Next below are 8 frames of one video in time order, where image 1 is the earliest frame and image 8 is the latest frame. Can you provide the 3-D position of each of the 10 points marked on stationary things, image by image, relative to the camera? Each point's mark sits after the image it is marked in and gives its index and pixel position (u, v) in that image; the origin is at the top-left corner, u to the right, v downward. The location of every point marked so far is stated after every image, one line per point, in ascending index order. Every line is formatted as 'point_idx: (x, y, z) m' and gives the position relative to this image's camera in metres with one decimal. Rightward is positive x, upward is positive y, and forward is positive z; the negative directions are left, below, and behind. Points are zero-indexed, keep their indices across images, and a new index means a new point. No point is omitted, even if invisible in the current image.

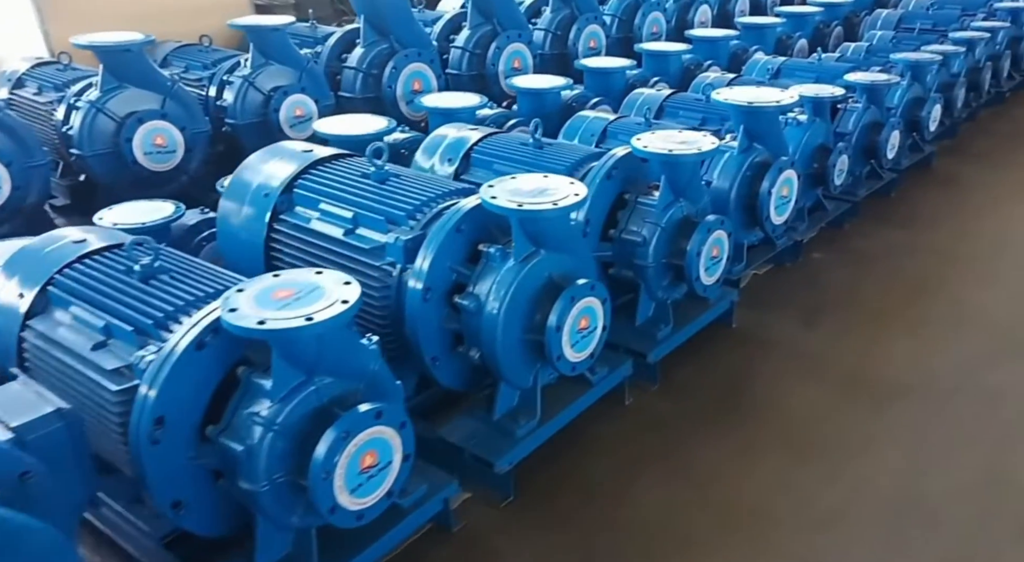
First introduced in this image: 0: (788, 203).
0: (+0.9, +0.3, +2.5) m
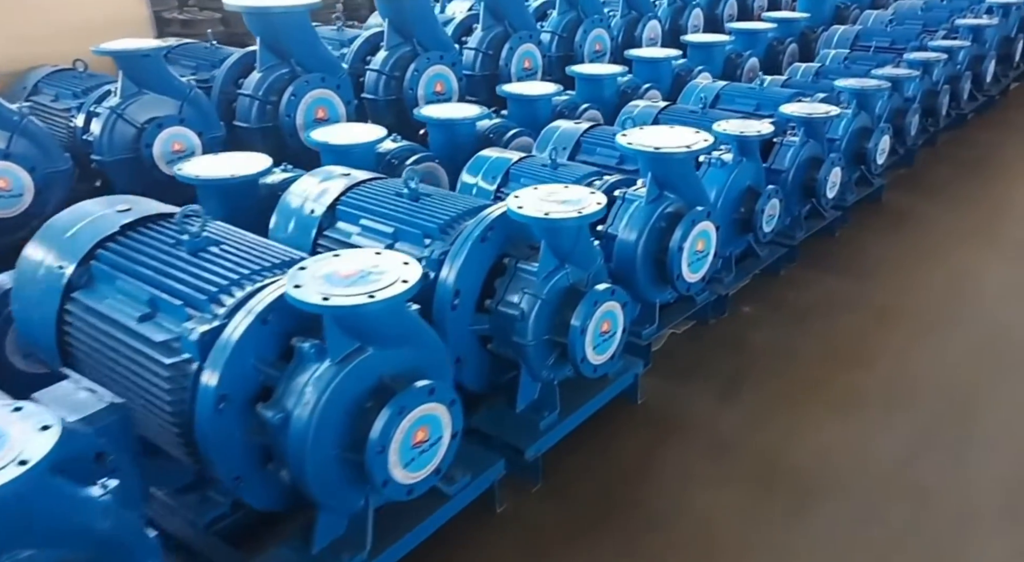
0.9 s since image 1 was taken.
0: (+0.5, +0.1, +2.2) m
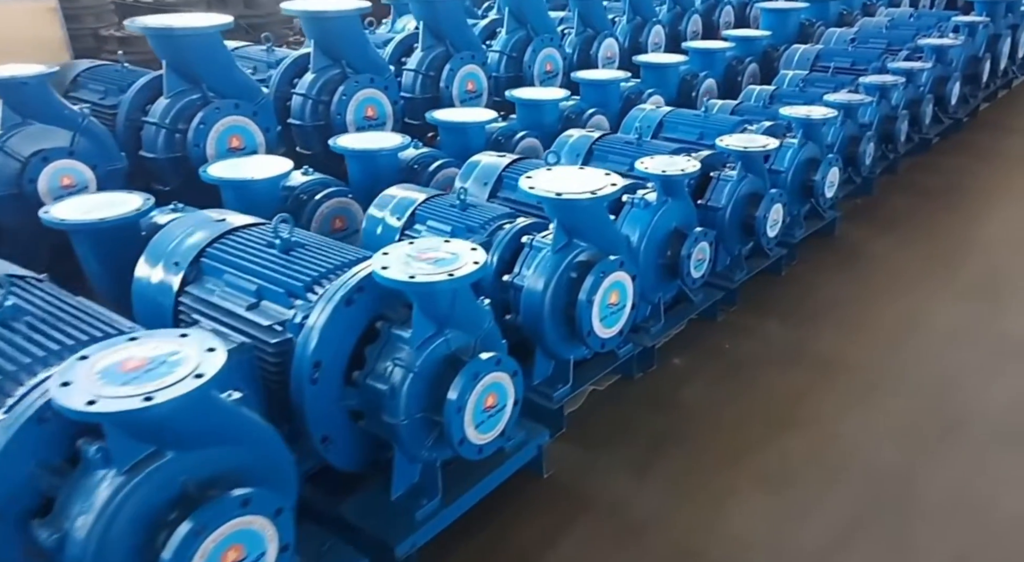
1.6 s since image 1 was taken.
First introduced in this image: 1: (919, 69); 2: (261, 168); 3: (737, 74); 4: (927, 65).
0: (+0.3, -0.1, +2.0) m
1: (+1.9, +1.0, +3.7) m
2: (-0.8, +0.4, +2.5) m
3: (+1.3, +1.2, +4.5) m
4: (+2.0, +1.0, +3.7) m
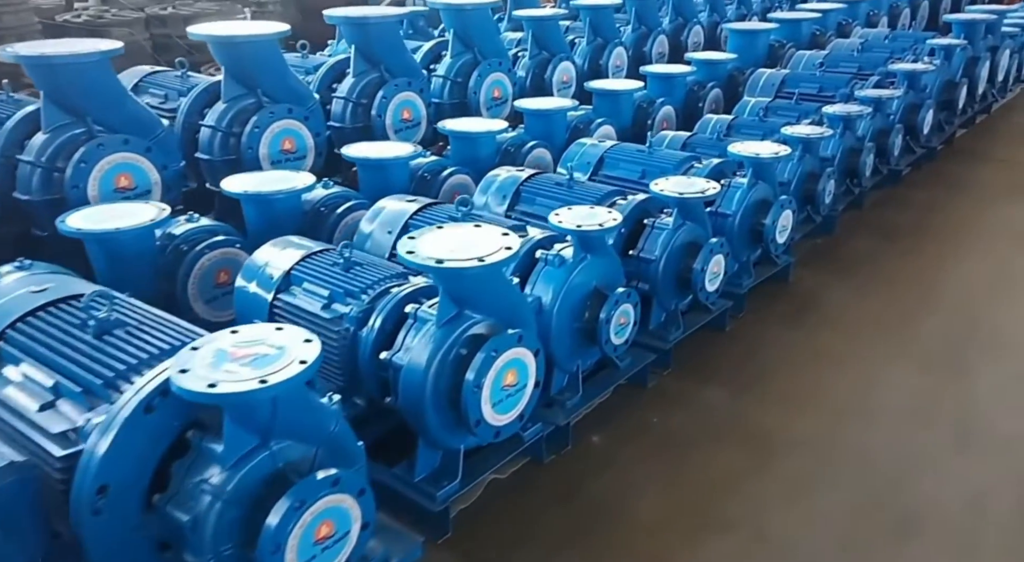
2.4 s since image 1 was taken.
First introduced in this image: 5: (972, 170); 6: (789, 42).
0: (0.0, -0.2, +1.7) m
1: (+1.7, +0.8, +3.4) m
2: (-1.1, +0.2, +2.2) m
3: (+1.0, +1.0, +4.3) m
4: (+1.7, +0.8, +3.4) m
5: (+2.5, +0.6, +4.1) m
6: (+1.9, +1.6, +5.3) m
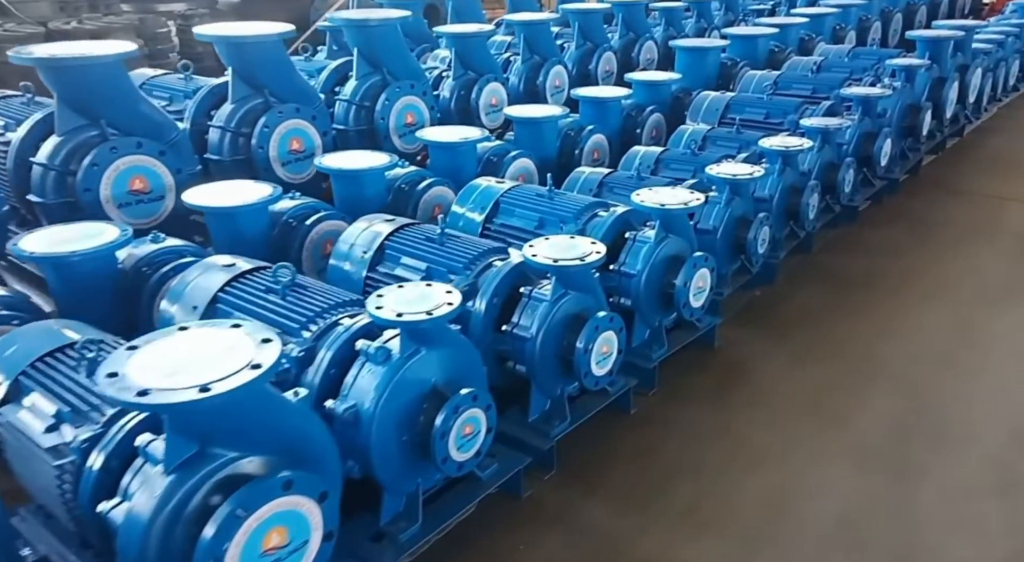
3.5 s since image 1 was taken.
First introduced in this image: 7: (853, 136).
0: (-0.4, -0.4, +1.3) m
1: (+1.3, +0.6, +3.0) m
2: (-1.5, 0.0, +1.7) m
3: (+0.6, +0.8, +3.9) m
4: (+1.3, +0.6, +3.0) m
5: (+2.1, +0.4, +3.7) m
6: (+1.5, +1.4, +4.9) m
7: (+1.5, +0.6, +3.4) m
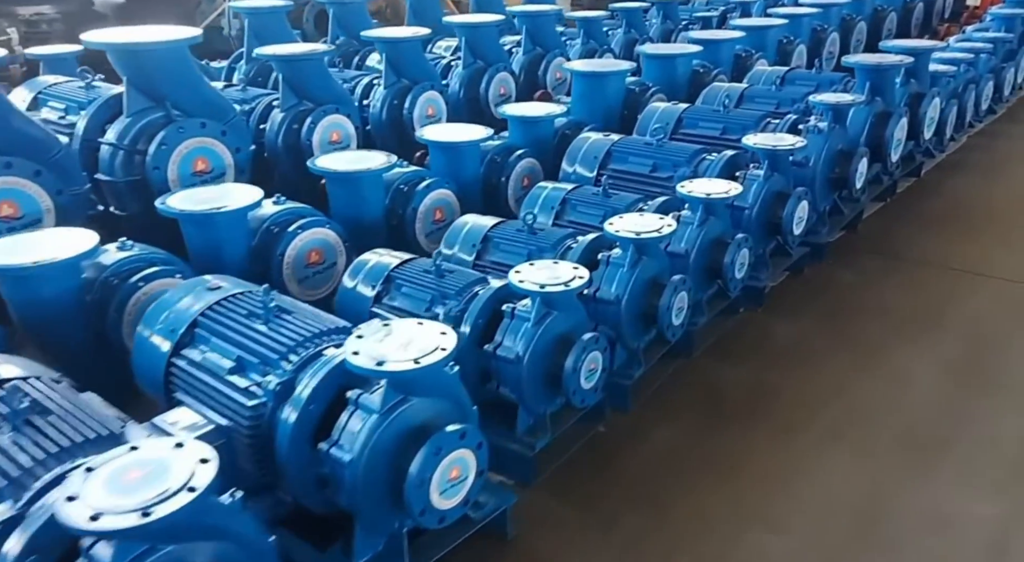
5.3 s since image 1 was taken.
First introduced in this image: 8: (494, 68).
0: (-1.0, -0.8, +0.5) m
1: (+0.6, +0.2, +2.2) m
2: (-2.1, -0.4, +0.9) m
3: (0.0, +0.4, +3.1) m
4: (+0.6, +0.3, +2.2) m
5: (+1.4, 0.0, +3.0) m
6: (+0.8, +1.1, +4.2) m
7: (+0.8, +0.3, +2.6) m
8: (-0.1, +1.2, +4.3) m
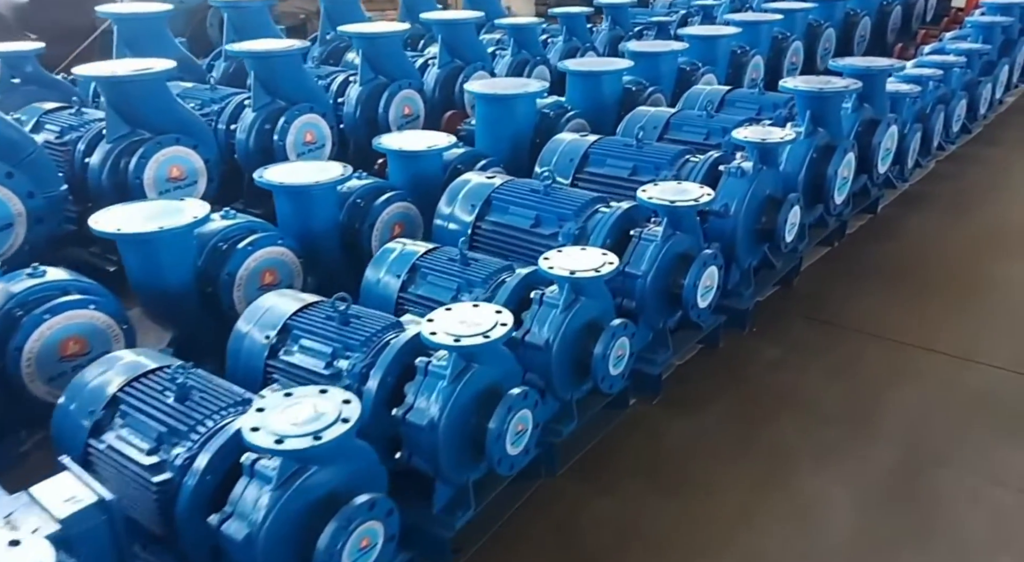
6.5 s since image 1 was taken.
0: (-1.4, -1.0, -0.1) m
1: (+0.2, 0.0, +1.7) m
2: (-2.6, -0.6, +0.4) m
3: (-0.5, +0.2, +2.5) m
4: (+0.2, 0.0, +1.7) m
5: (+0.9, -0.2, +2.4) m
6: (+0.3, +0.8, +3.6) m
7: (+0.4, 0.0, +2.1) m
8: (-0.6, +1.0, +3.8) m
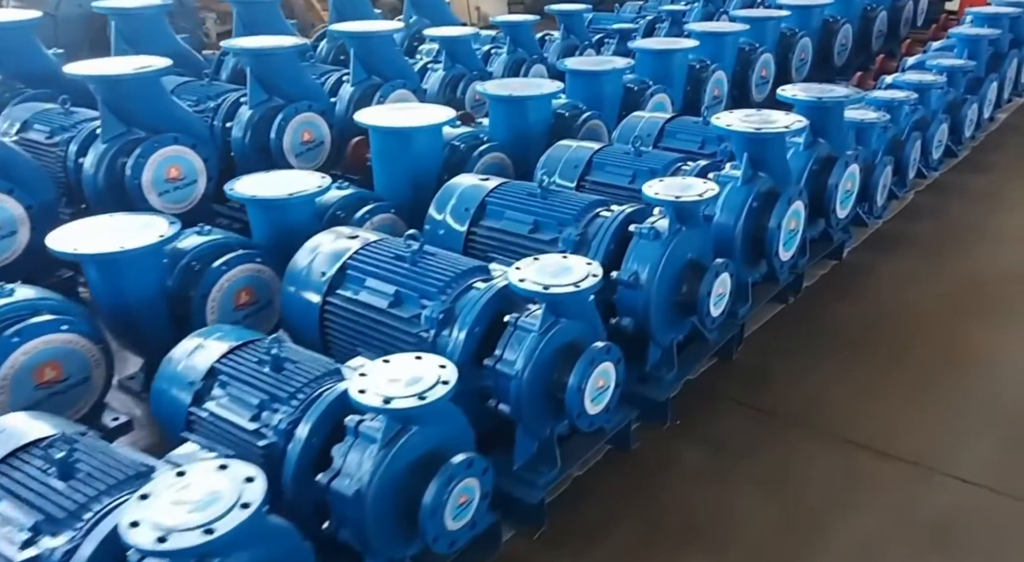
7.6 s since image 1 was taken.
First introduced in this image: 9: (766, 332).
0: (-1.8, -1.3, -0.6) m
1: (-0.2, -0.2, +1.2) m
2: (-2.9, -0.8, -0.1) m
3: (-0.9, 0.0, +2.0) m
4: (-0.2, -0.2, +1.2) m
5: (+0.6, -0.5, +2.0) m
6: (0.0, +0.6, +3.1) m
7: (0.0, -0.2, +1.6) m
8: (-0.9, +0.7, +3.3) m
9: (+0.9, -0.2, +2.6) m
